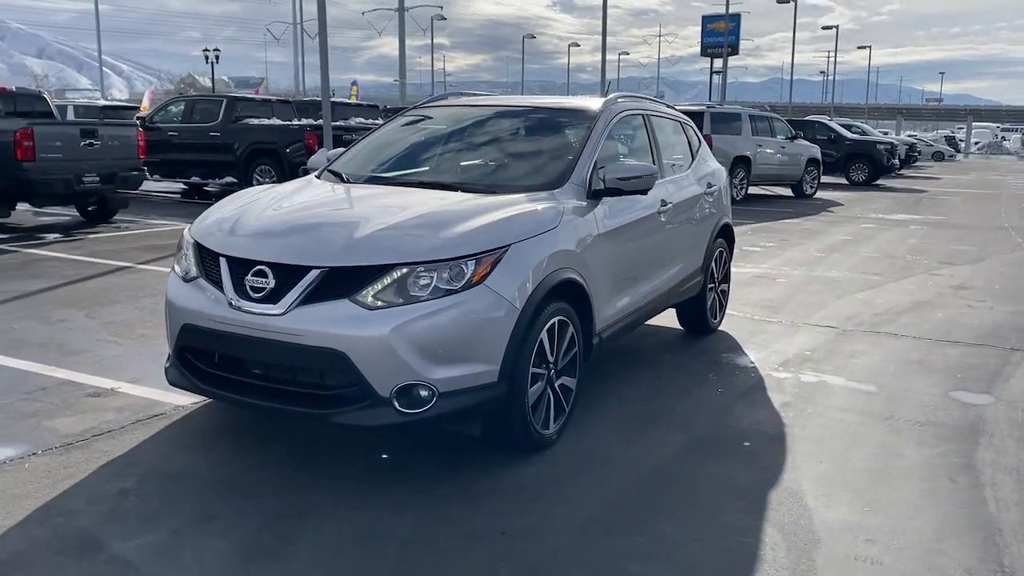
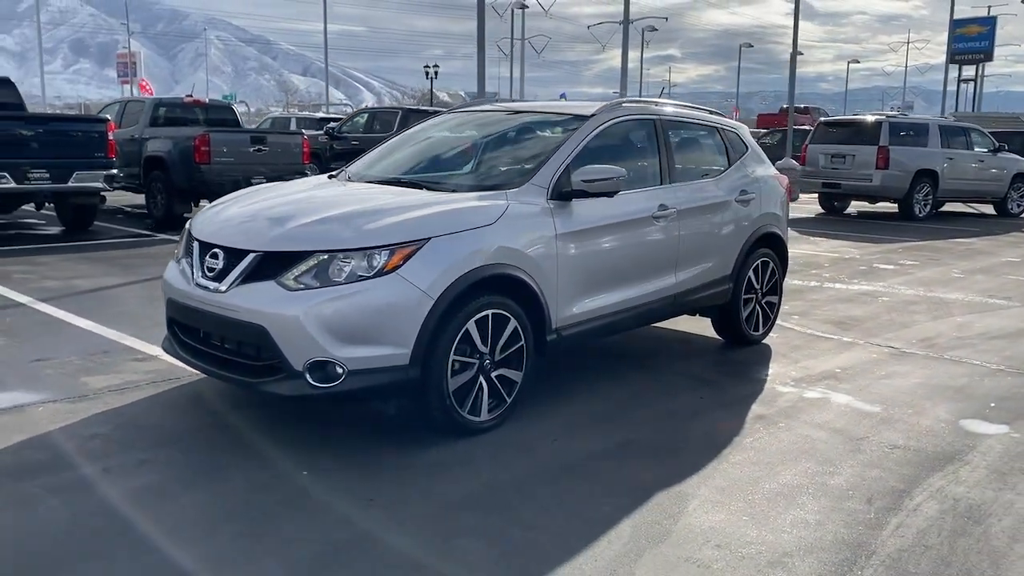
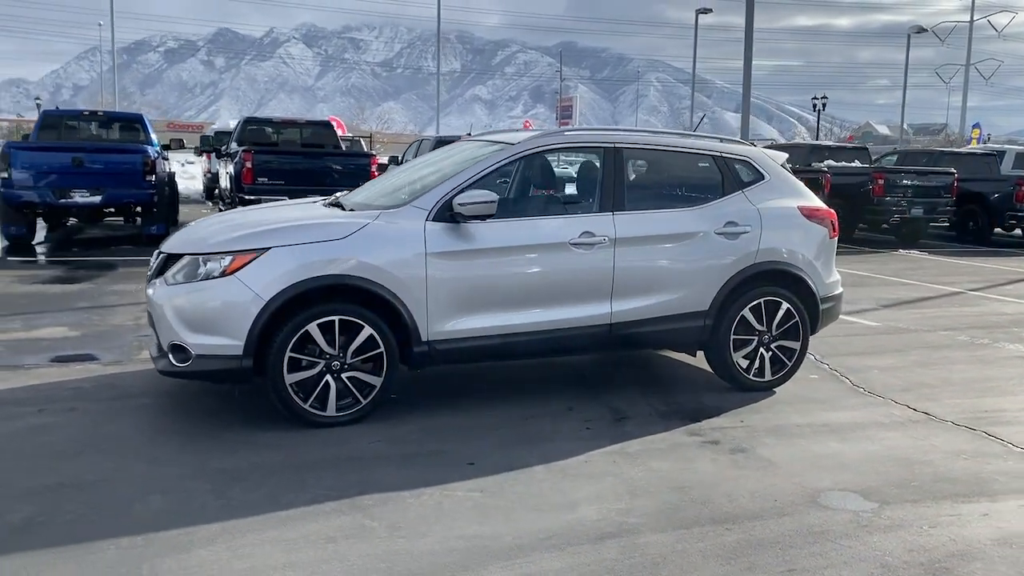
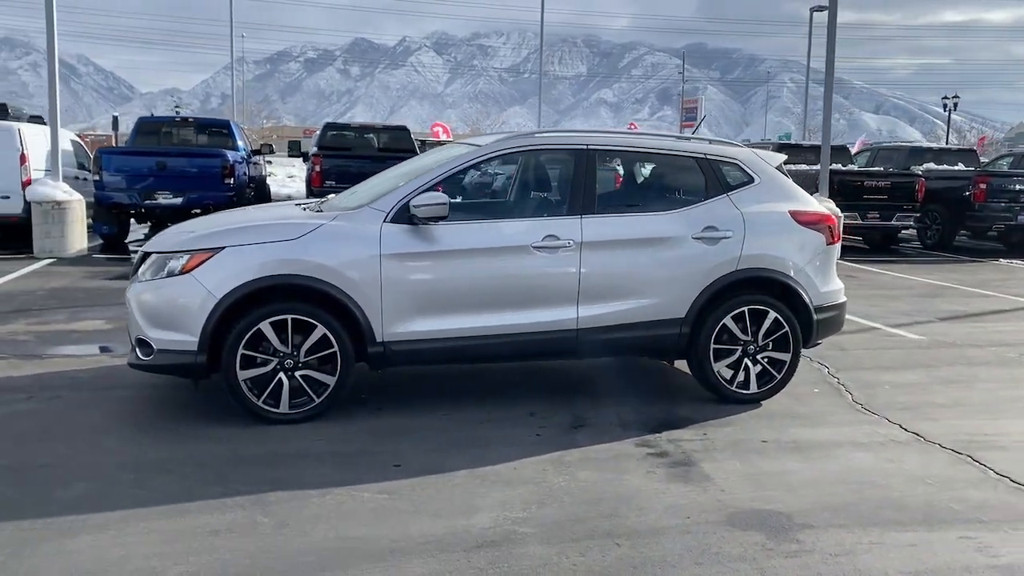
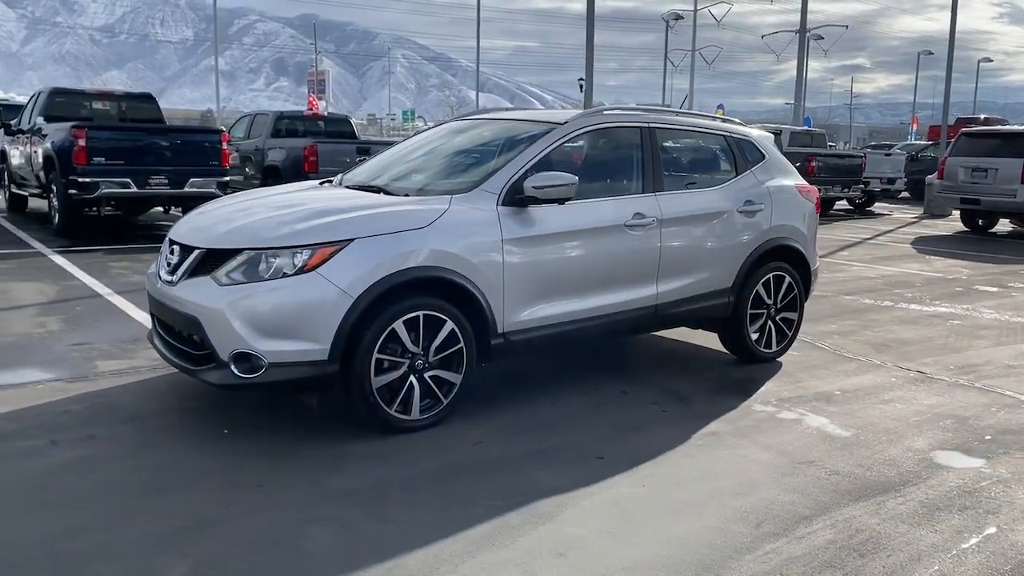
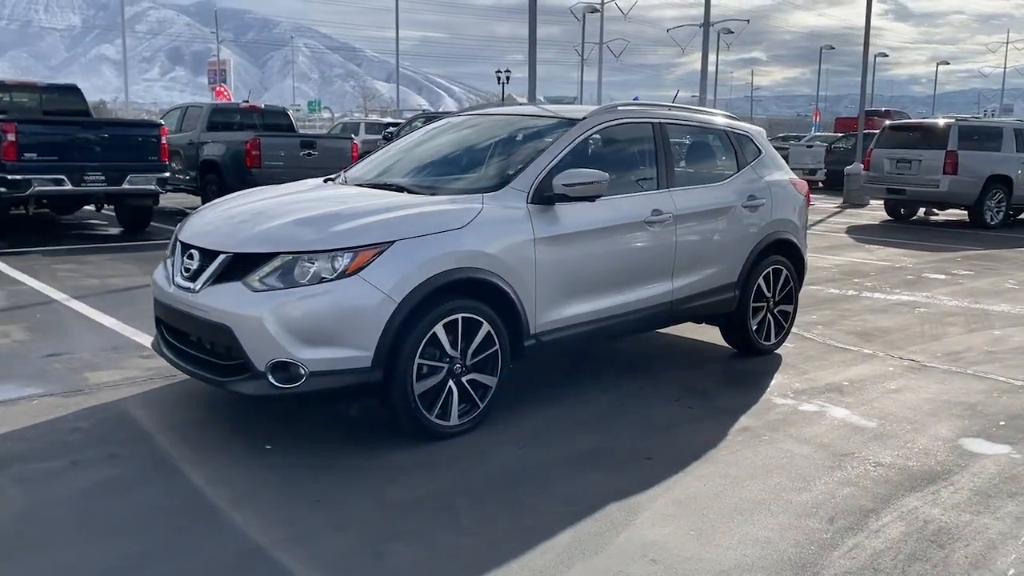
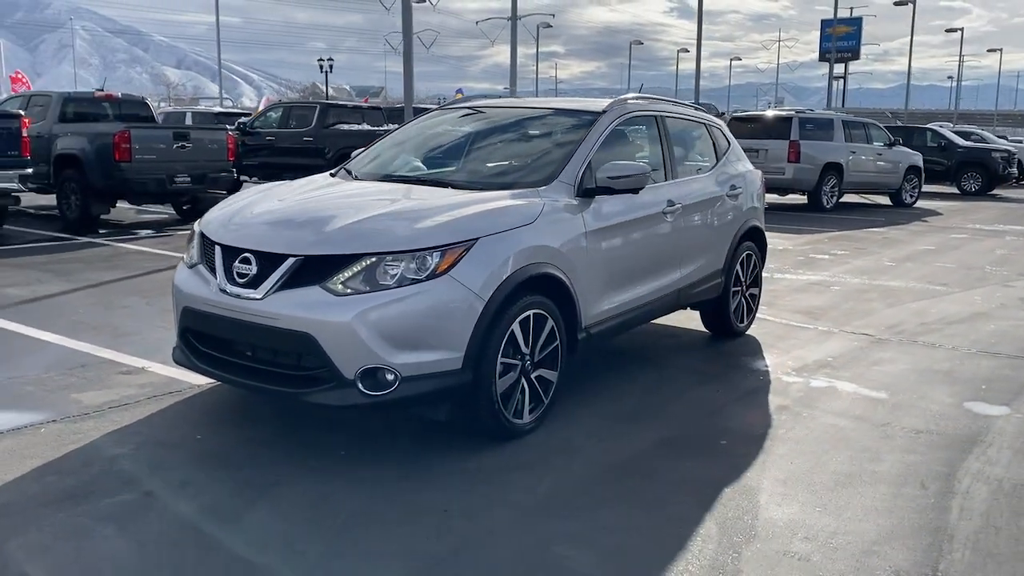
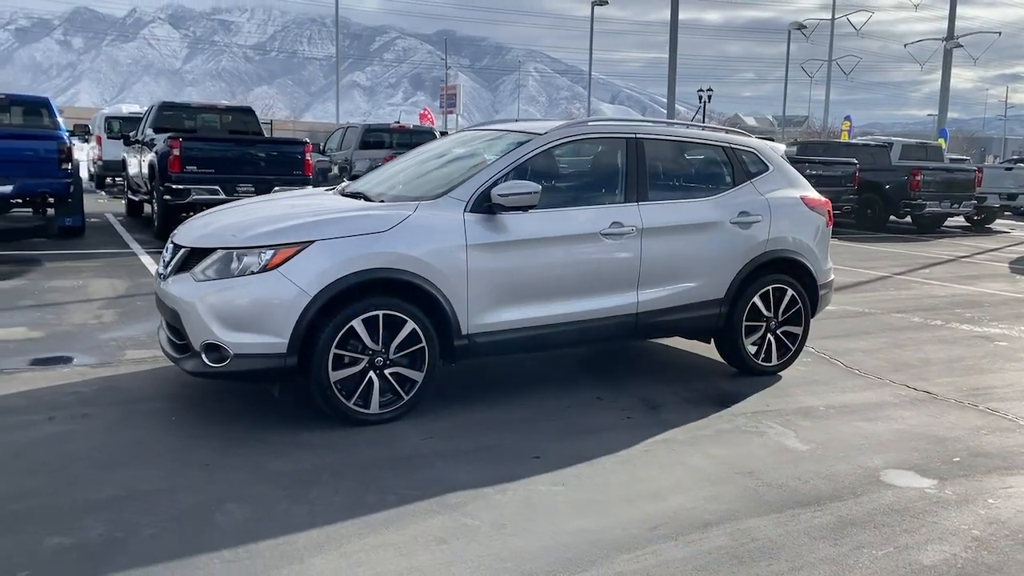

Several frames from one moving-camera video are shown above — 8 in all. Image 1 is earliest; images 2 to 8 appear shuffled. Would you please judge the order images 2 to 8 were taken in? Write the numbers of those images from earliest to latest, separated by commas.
7, 2, 6, 5, 8, 3, 4
